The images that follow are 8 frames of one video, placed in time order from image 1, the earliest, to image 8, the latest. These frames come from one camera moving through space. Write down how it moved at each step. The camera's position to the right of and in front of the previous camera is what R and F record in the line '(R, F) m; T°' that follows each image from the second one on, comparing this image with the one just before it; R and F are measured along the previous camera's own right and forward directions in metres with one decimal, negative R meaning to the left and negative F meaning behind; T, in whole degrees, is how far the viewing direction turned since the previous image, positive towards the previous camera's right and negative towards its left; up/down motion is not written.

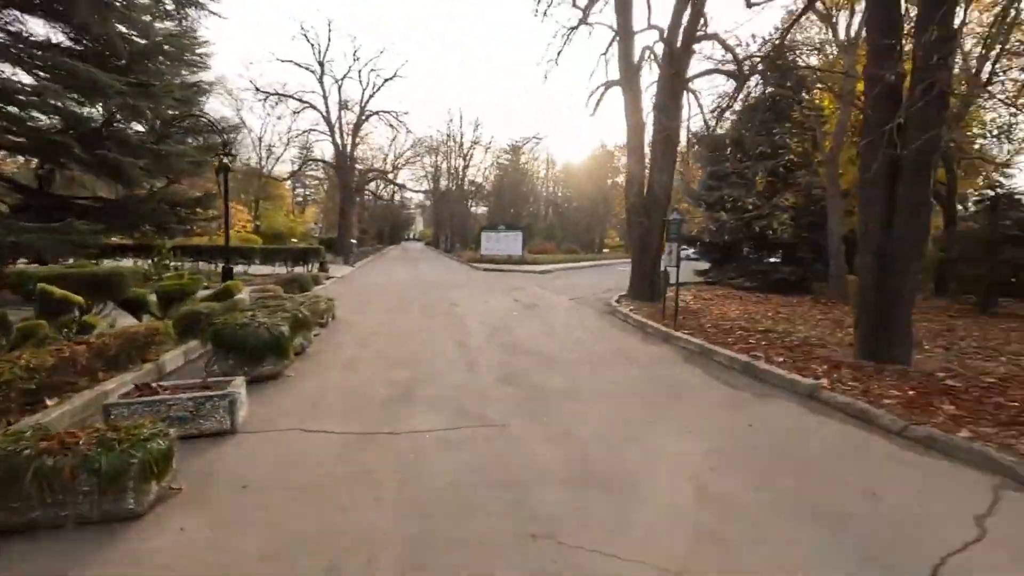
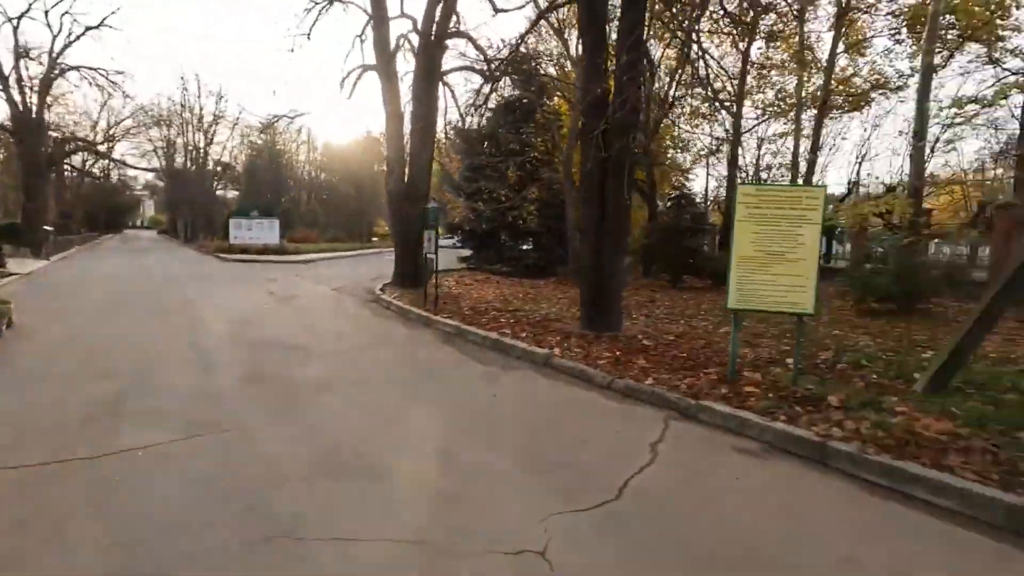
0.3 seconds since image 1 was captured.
(+0.2, -0.1) m; +24°
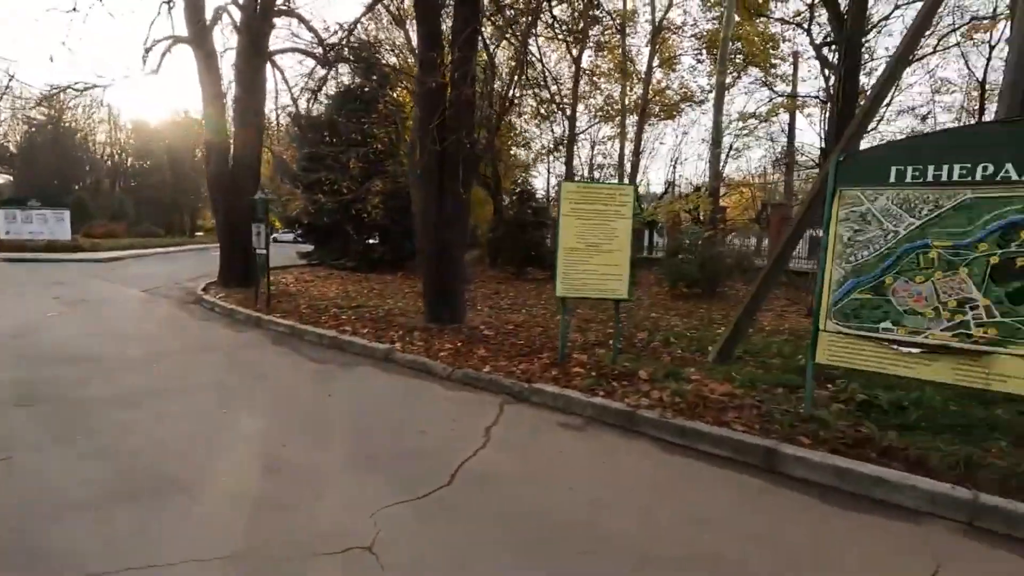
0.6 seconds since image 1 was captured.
(+0.2, -0.1) m; +16°
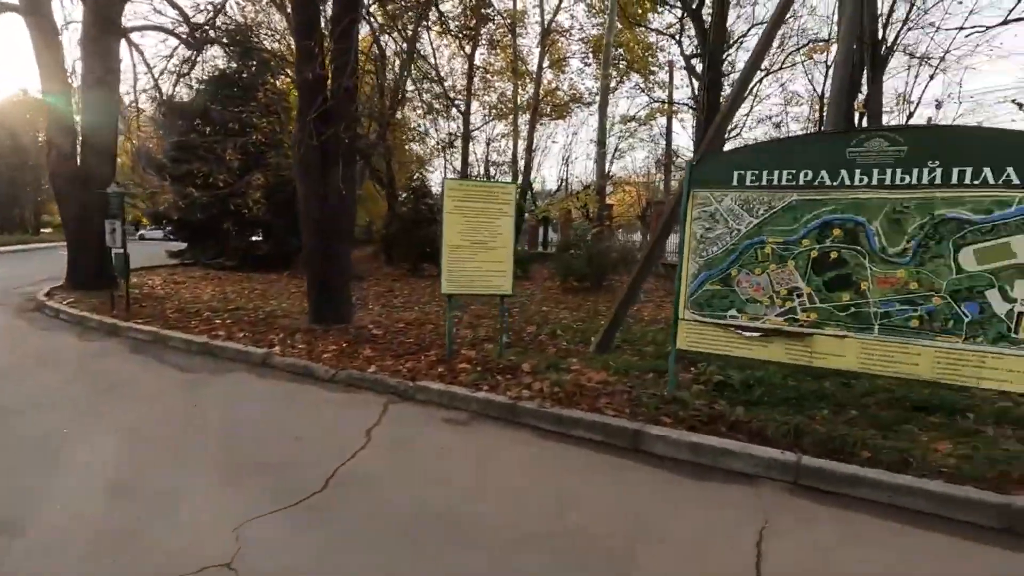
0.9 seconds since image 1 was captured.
(+0.2, -0.1) m; +11°
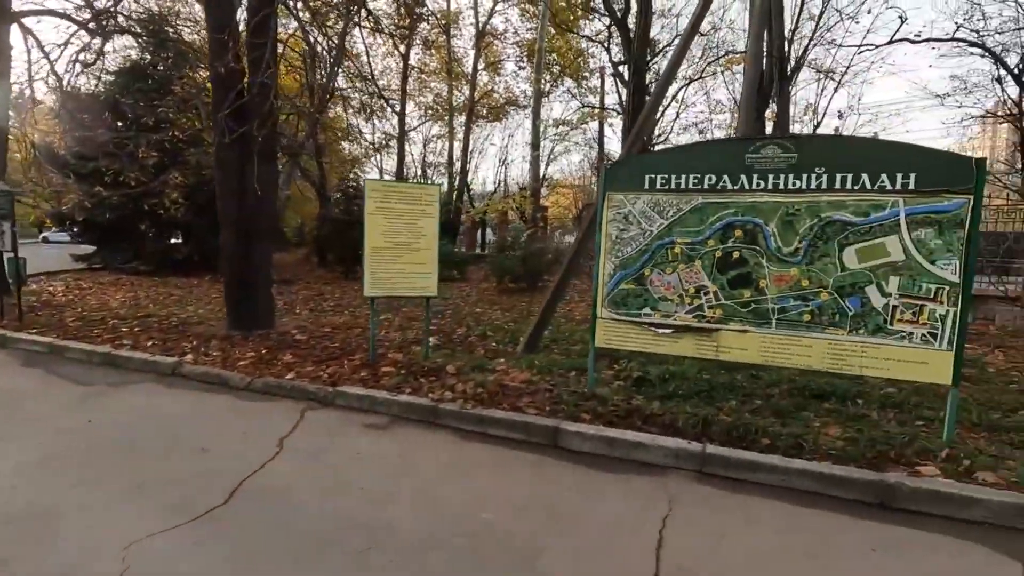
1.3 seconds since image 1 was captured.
(+0.2, 0.0) m; +6°
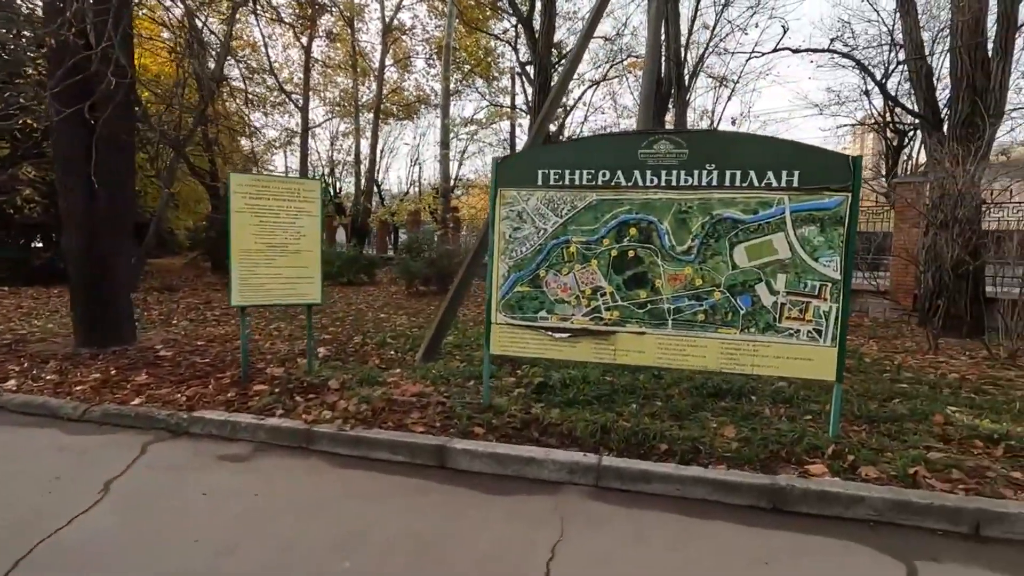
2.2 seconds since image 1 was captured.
(+0.3, +0.4) m; +9°
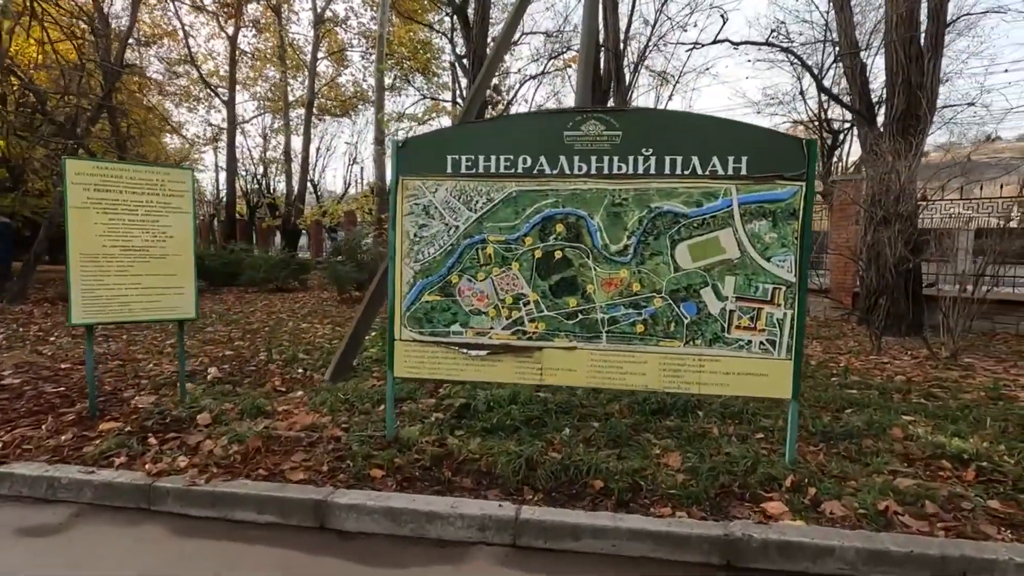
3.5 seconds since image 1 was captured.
(+0.3, +0.8) m; +5°
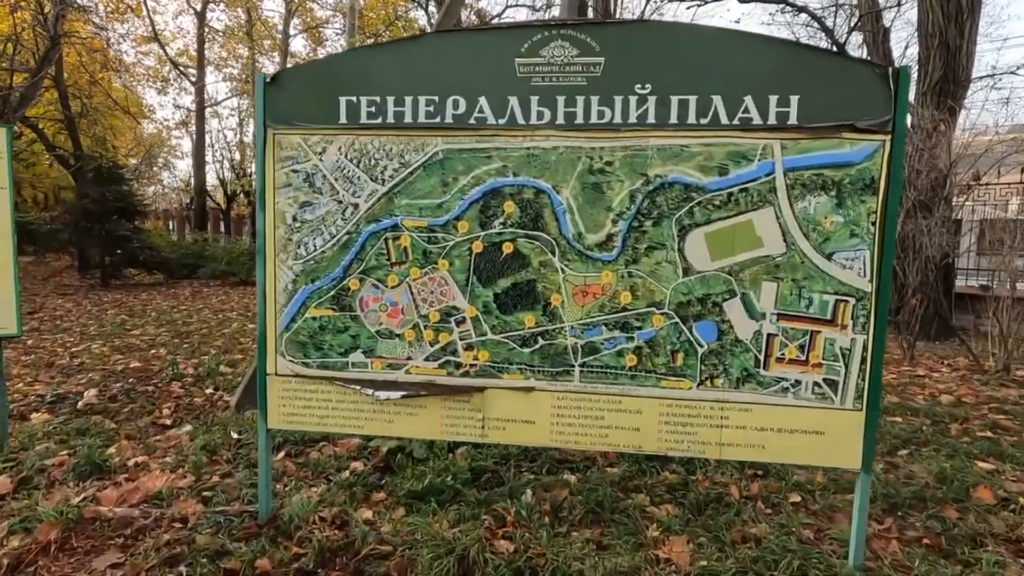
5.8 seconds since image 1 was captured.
(+0.3, +1.4) m; +1°
